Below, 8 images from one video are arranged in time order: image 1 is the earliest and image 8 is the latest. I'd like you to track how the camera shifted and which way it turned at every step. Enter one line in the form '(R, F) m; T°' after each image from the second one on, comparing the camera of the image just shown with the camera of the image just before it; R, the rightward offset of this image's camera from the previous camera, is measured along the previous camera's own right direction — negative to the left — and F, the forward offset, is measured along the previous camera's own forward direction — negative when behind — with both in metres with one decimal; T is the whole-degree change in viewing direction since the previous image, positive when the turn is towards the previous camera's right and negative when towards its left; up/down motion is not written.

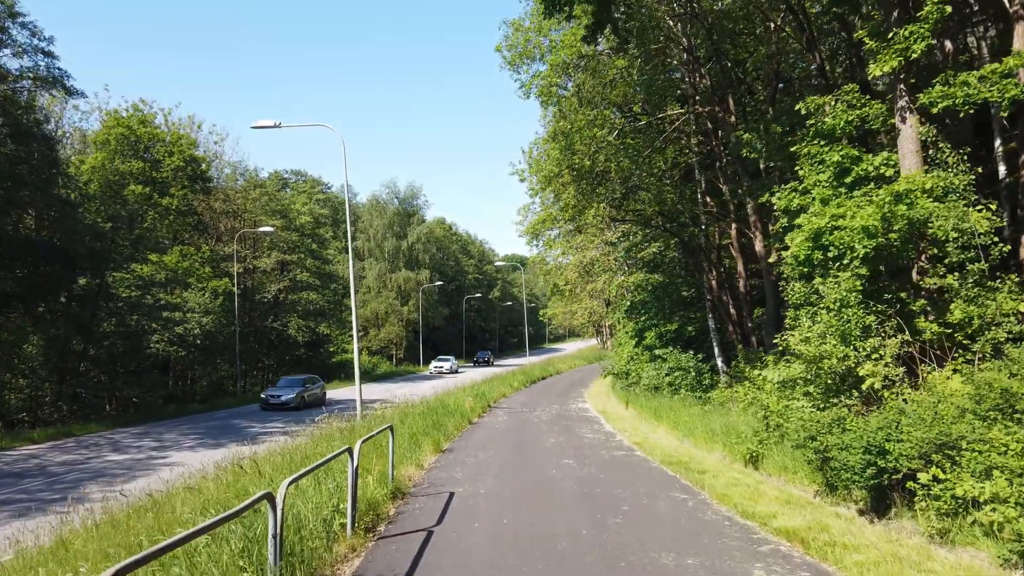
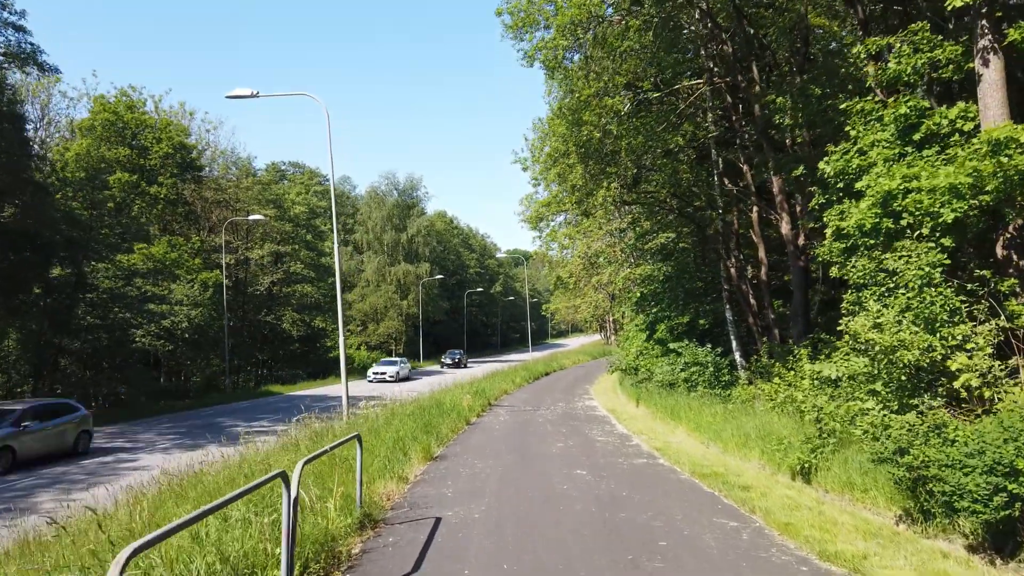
(0.0, +1.6) m; 0°
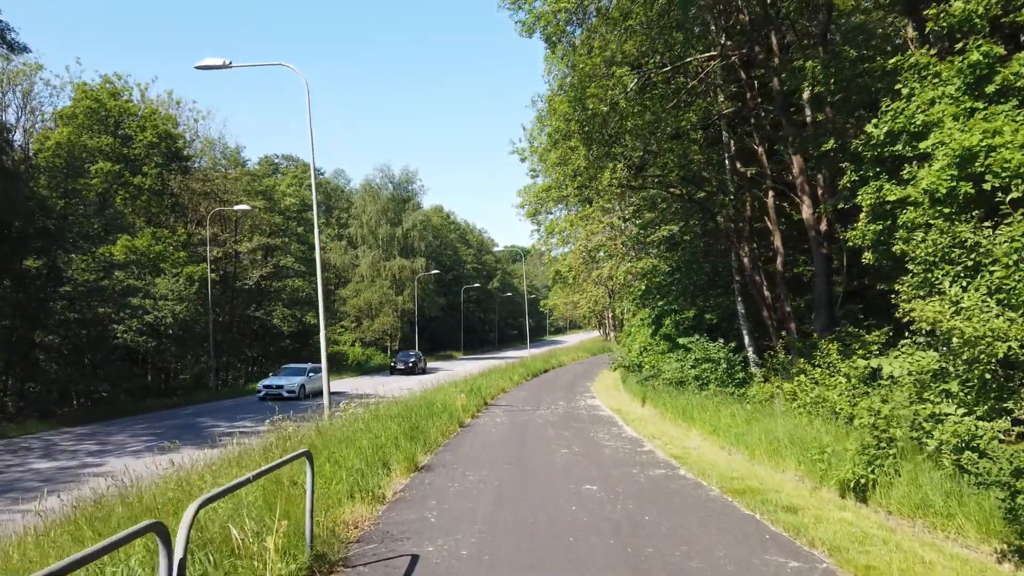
(0.0, +1.3) m; 0°
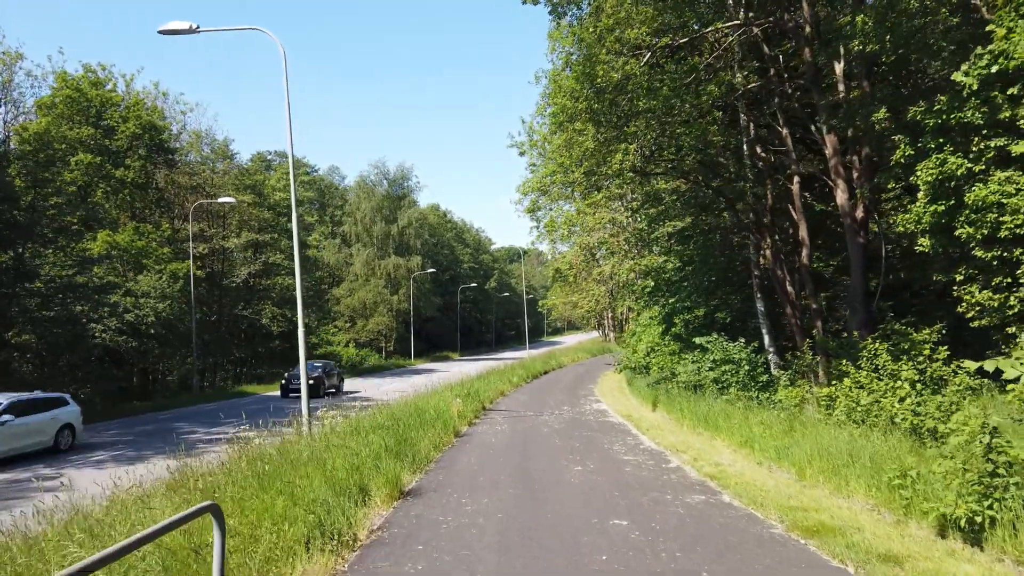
(-0.1, +1.5) m; 0°
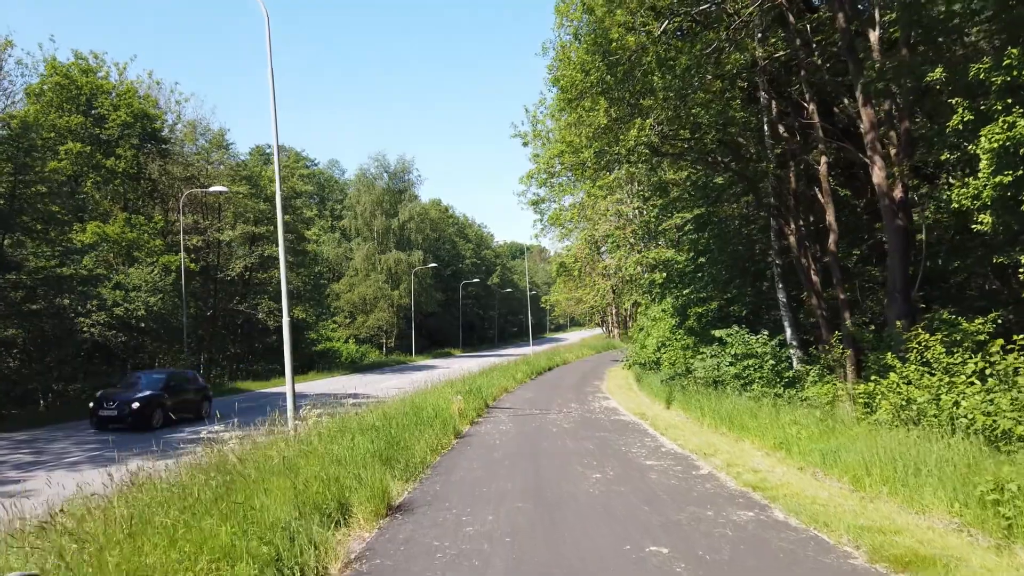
(-0.1, +1.1) m; 0°
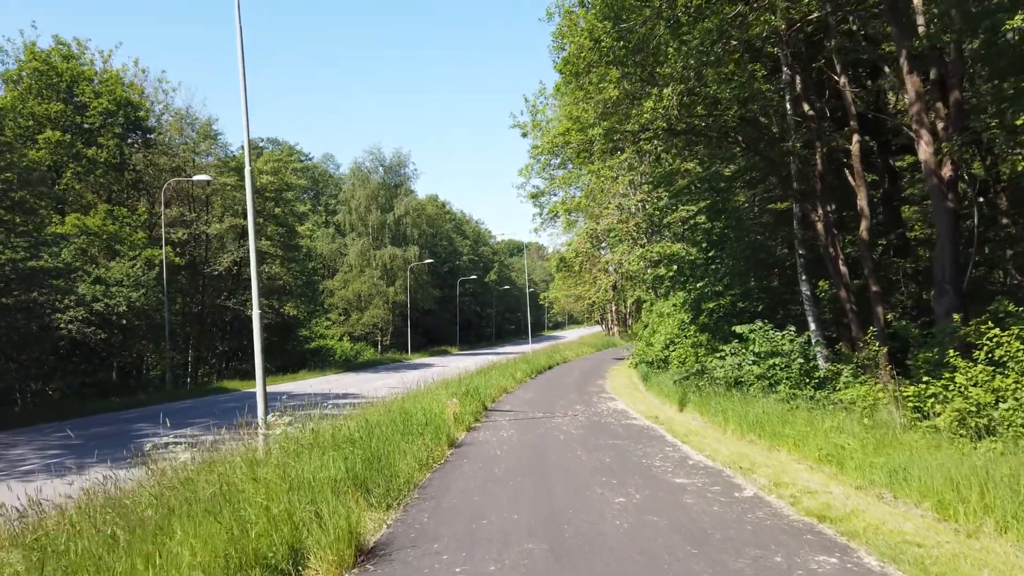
(-0.1, +1.3) m; 0°
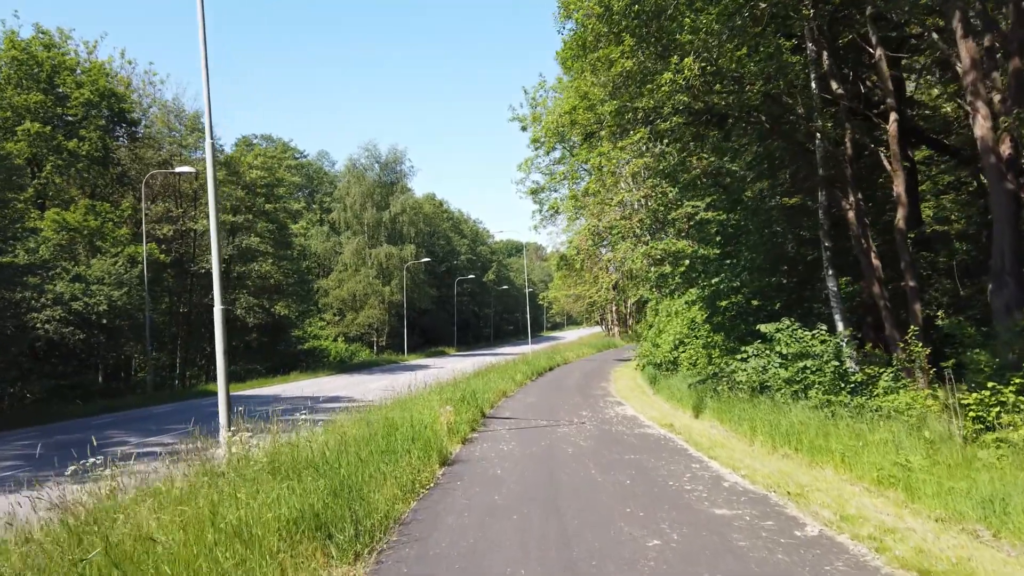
(0.0, +1.3) m; 0°
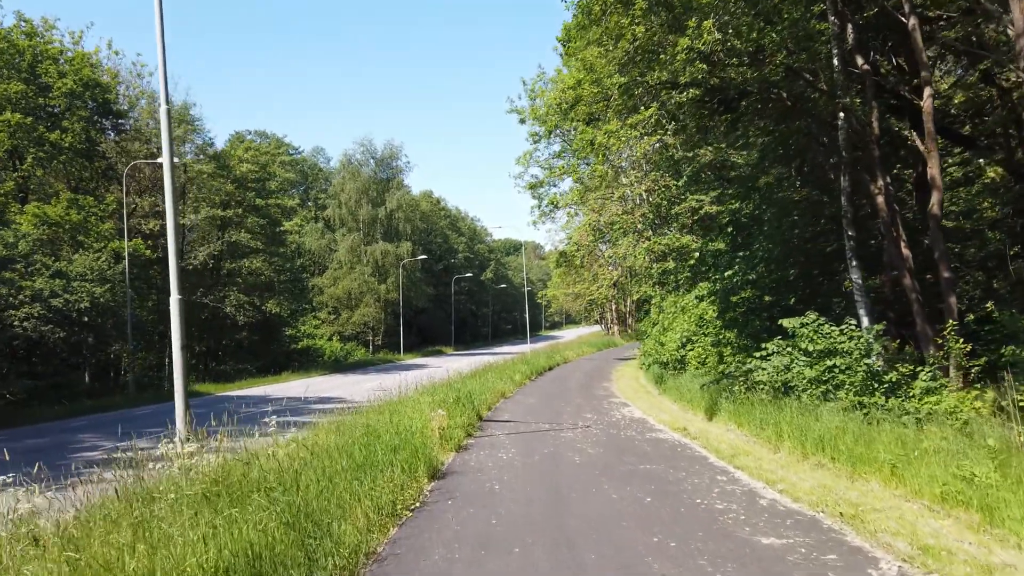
(0.0, +1.0) m; 0°
